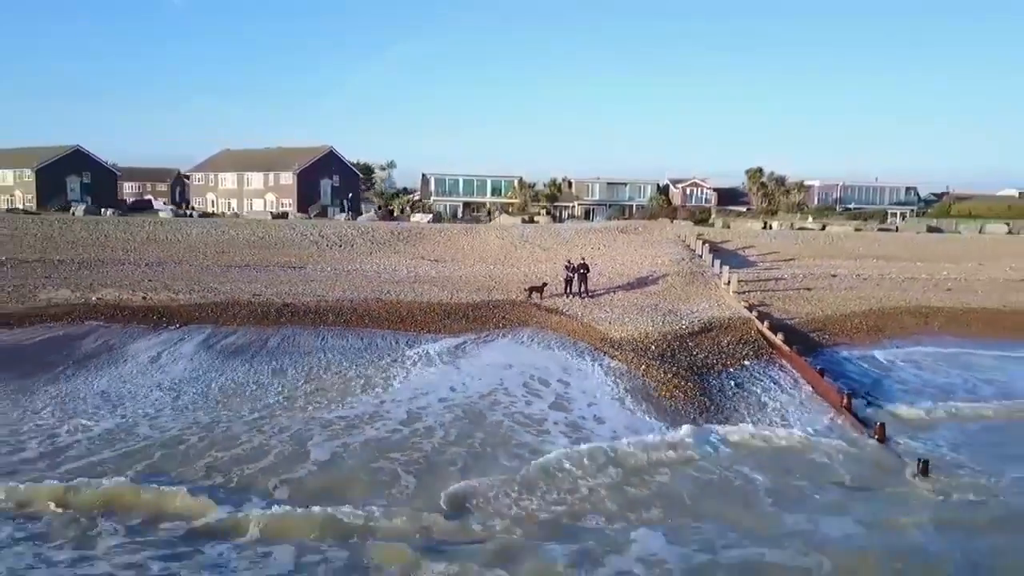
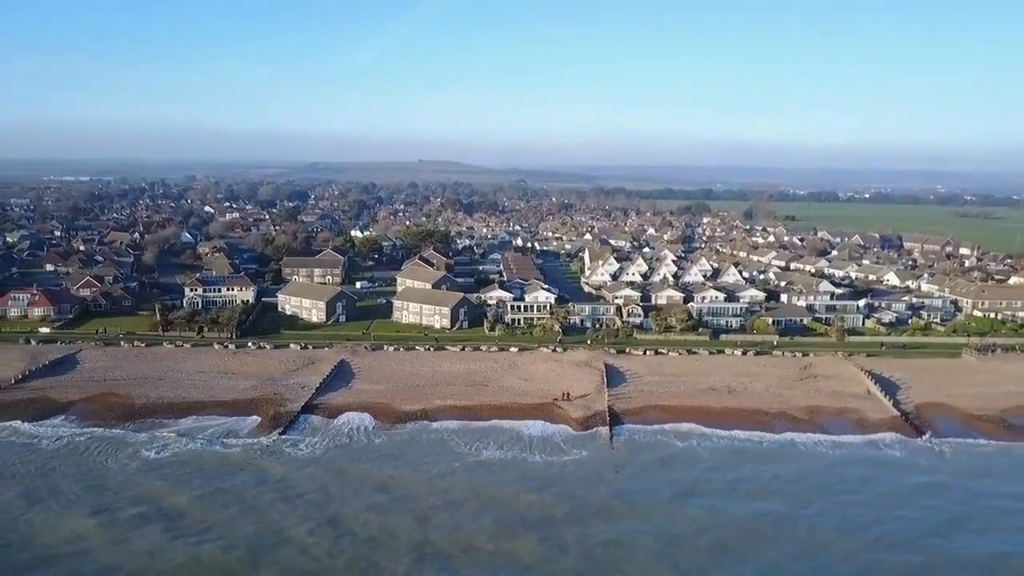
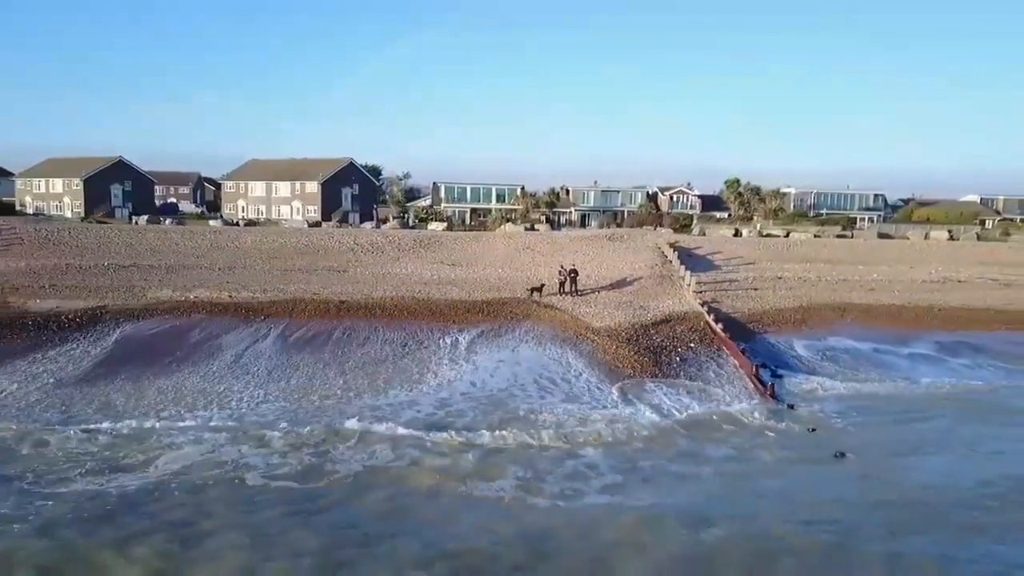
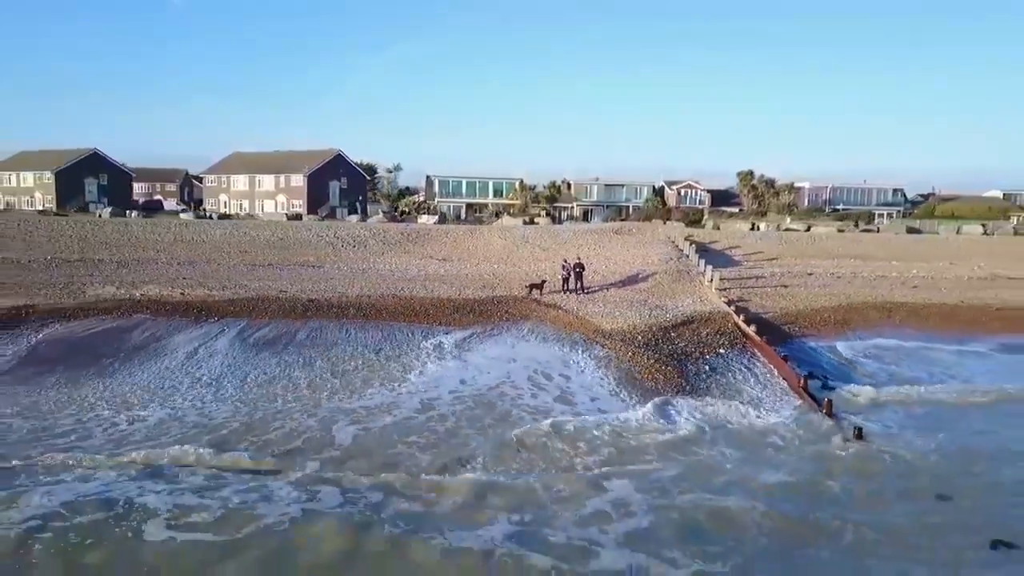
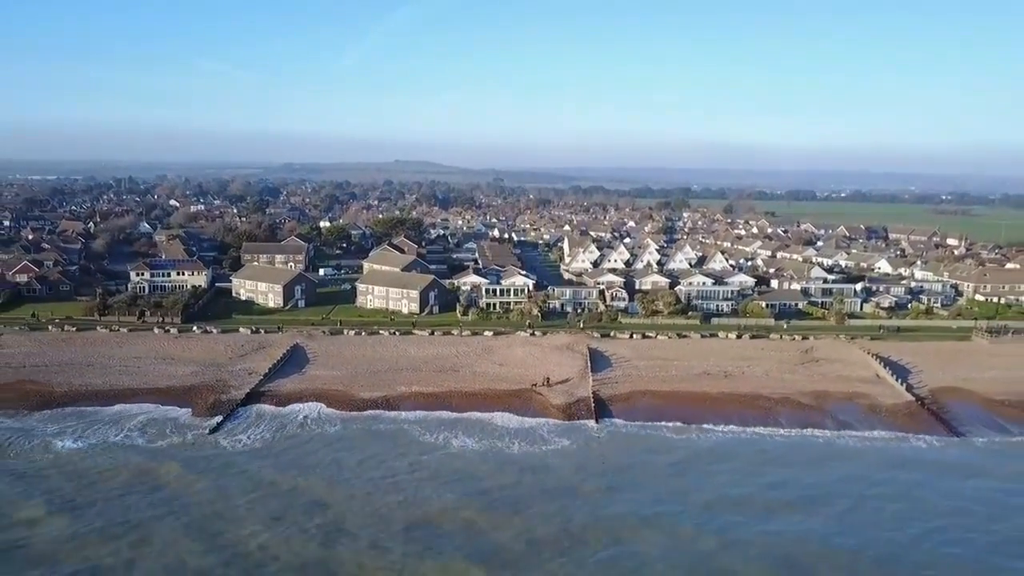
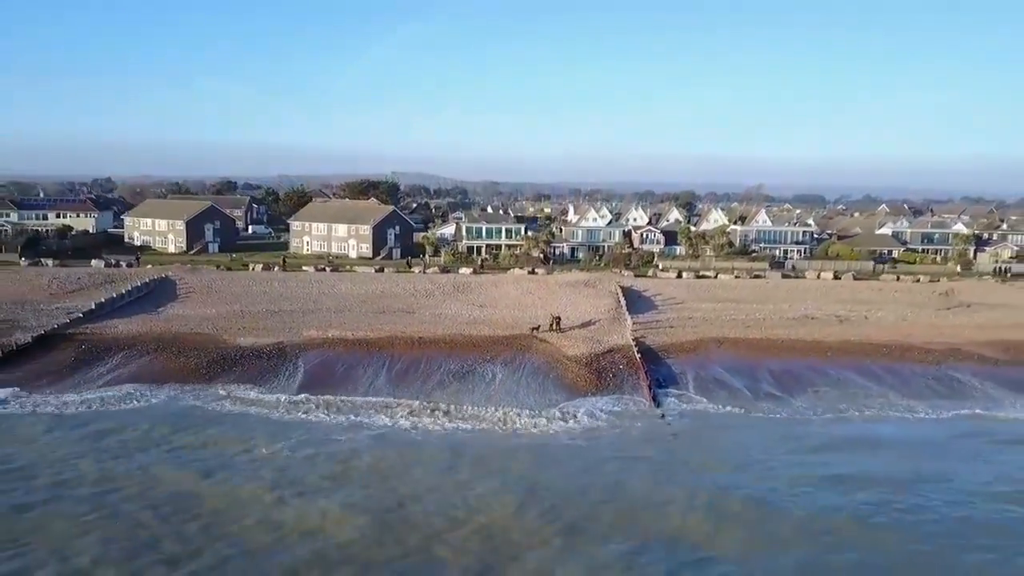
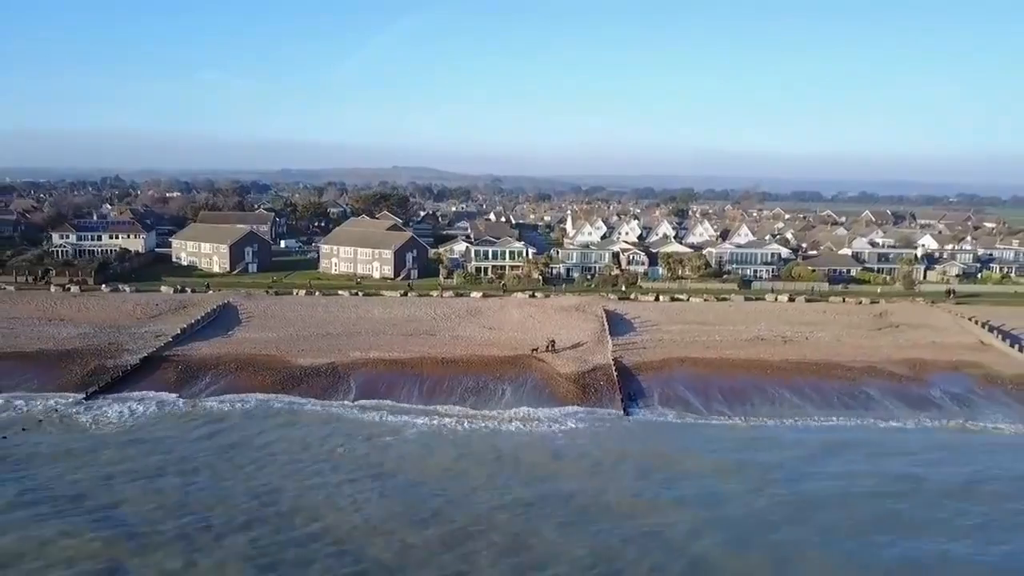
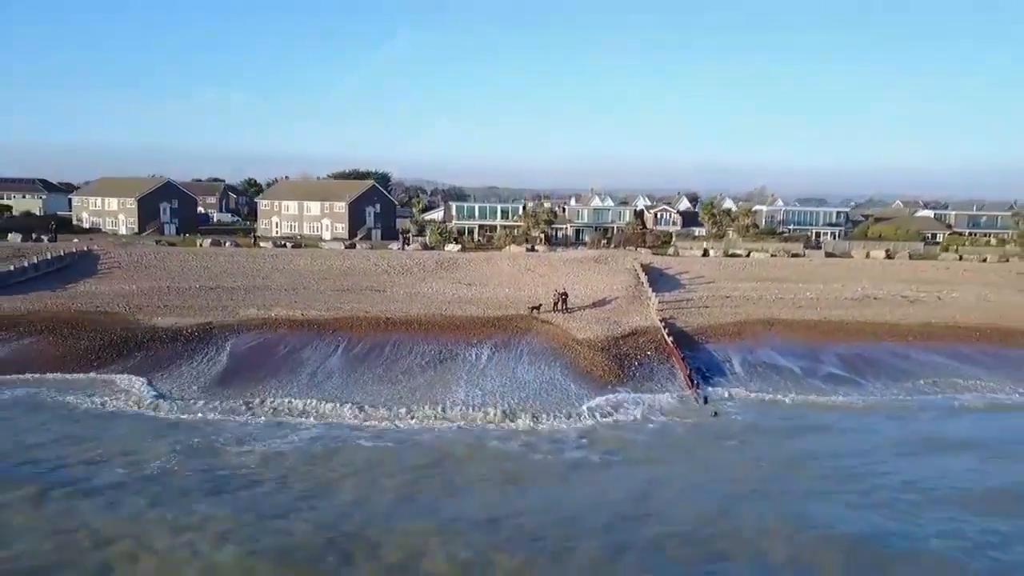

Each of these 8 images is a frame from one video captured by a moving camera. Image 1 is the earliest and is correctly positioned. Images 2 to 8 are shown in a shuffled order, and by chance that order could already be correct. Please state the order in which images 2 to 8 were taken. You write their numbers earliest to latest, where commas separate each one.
4, 3, 8, 6, 7, 5, 2
